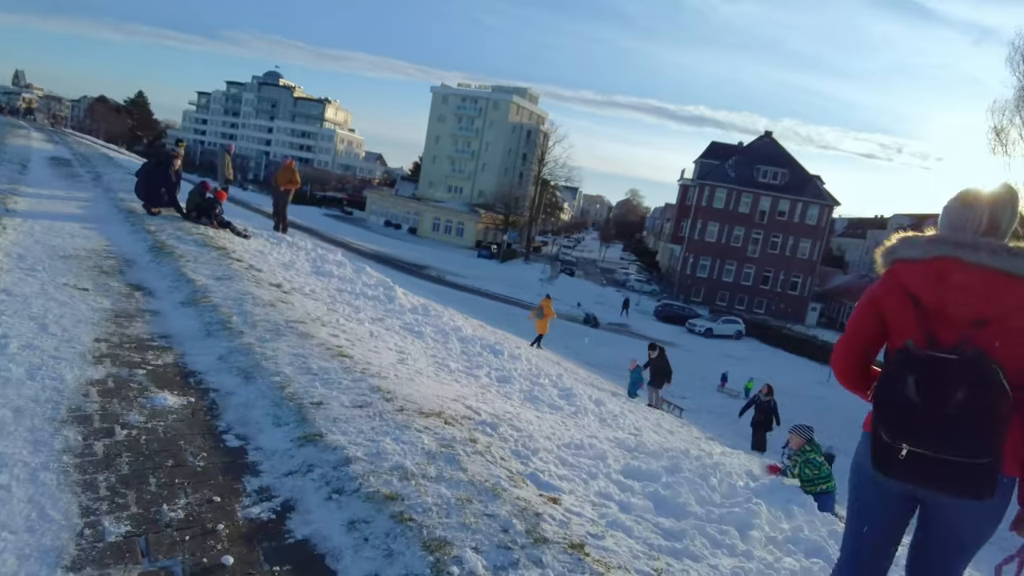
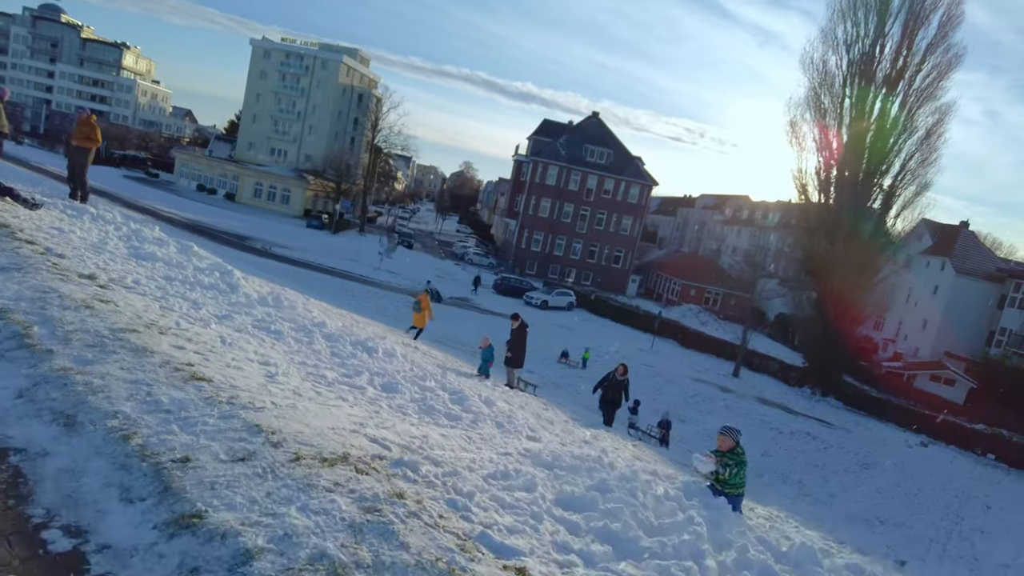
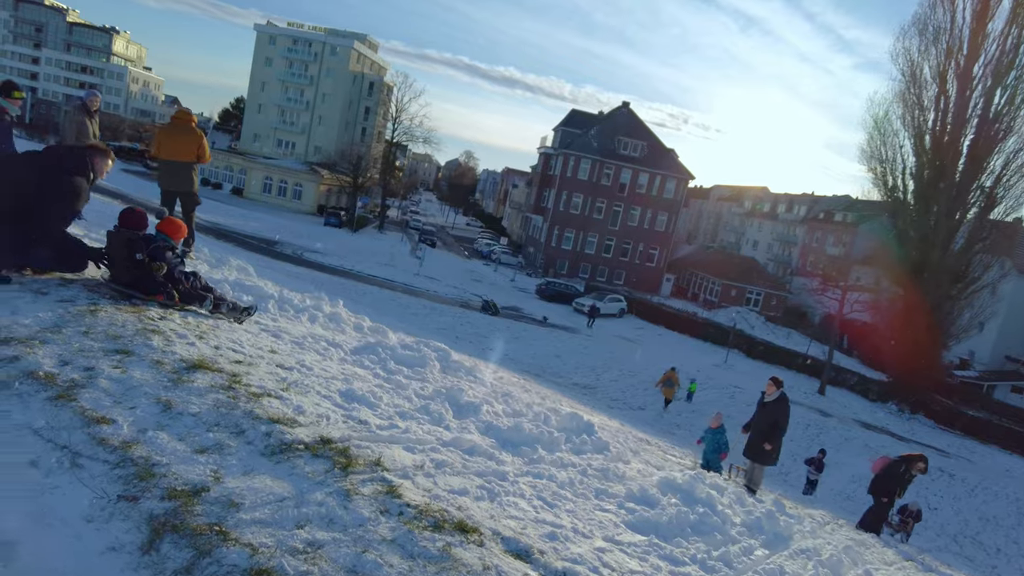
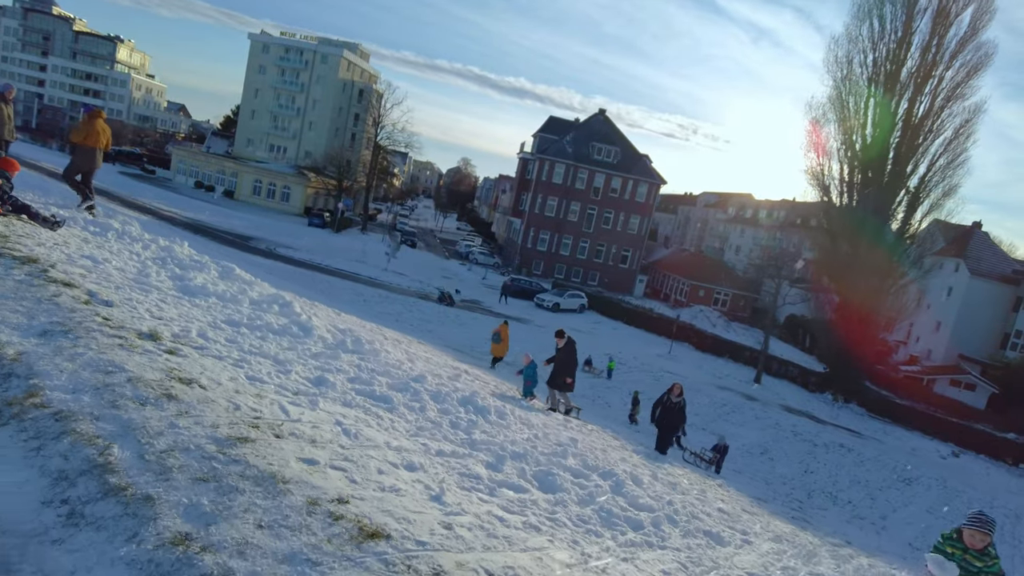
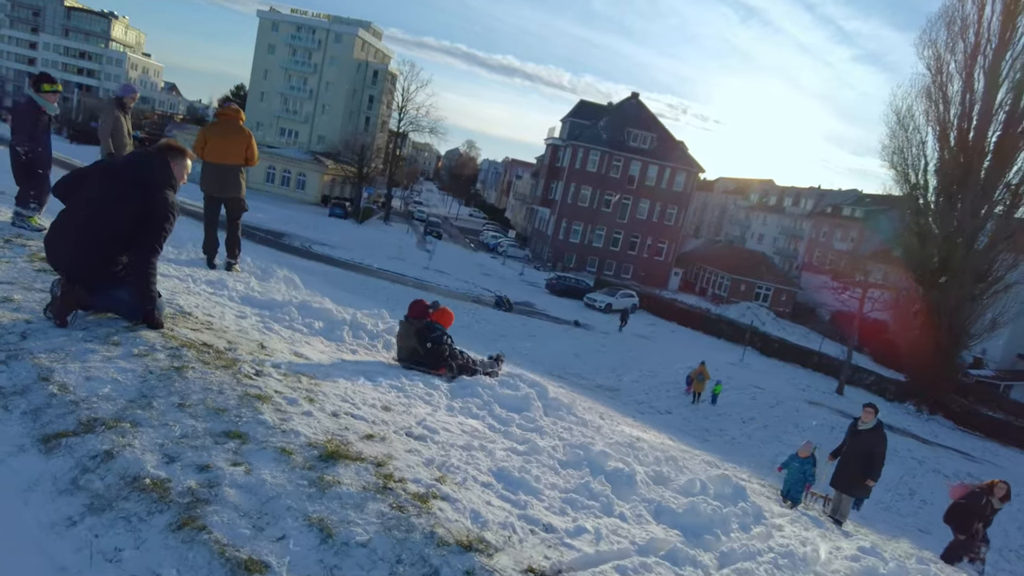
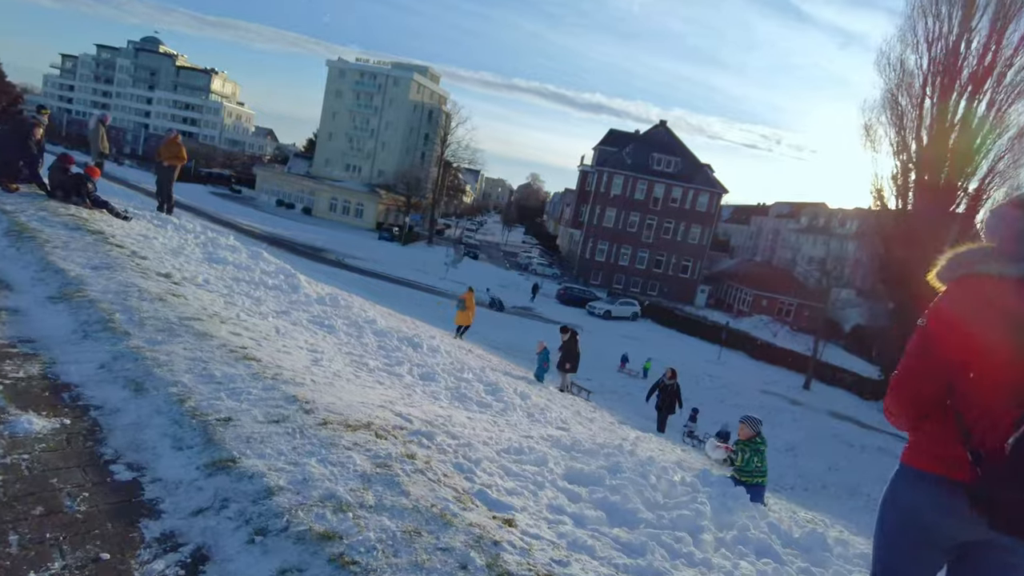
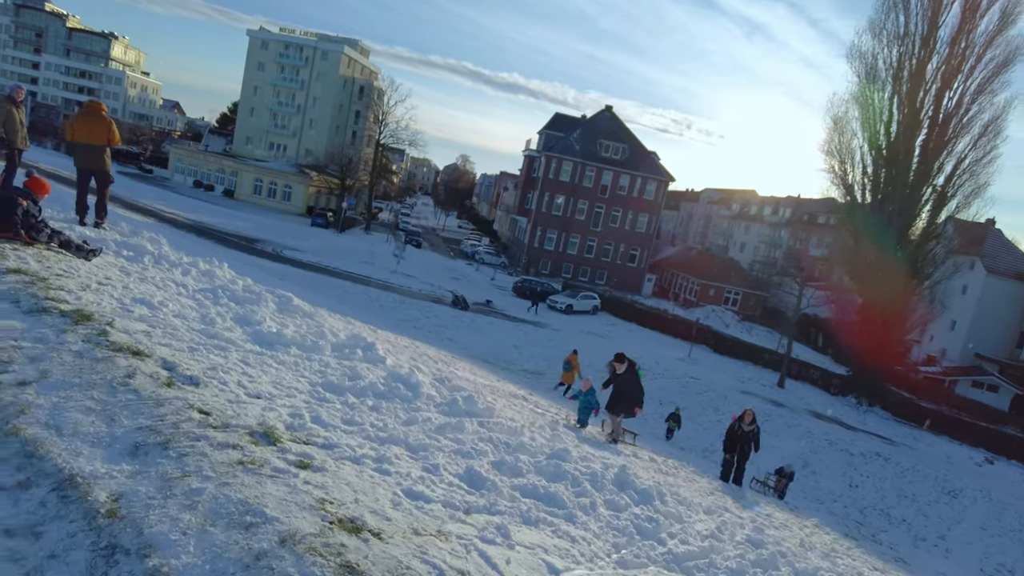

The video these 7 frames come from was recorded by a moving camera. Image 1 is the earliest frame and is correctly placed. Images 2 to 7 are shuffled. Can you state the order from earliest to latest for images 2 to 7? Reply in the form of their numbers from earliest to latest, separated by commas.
6, 2, 4, 7, 3, 5
